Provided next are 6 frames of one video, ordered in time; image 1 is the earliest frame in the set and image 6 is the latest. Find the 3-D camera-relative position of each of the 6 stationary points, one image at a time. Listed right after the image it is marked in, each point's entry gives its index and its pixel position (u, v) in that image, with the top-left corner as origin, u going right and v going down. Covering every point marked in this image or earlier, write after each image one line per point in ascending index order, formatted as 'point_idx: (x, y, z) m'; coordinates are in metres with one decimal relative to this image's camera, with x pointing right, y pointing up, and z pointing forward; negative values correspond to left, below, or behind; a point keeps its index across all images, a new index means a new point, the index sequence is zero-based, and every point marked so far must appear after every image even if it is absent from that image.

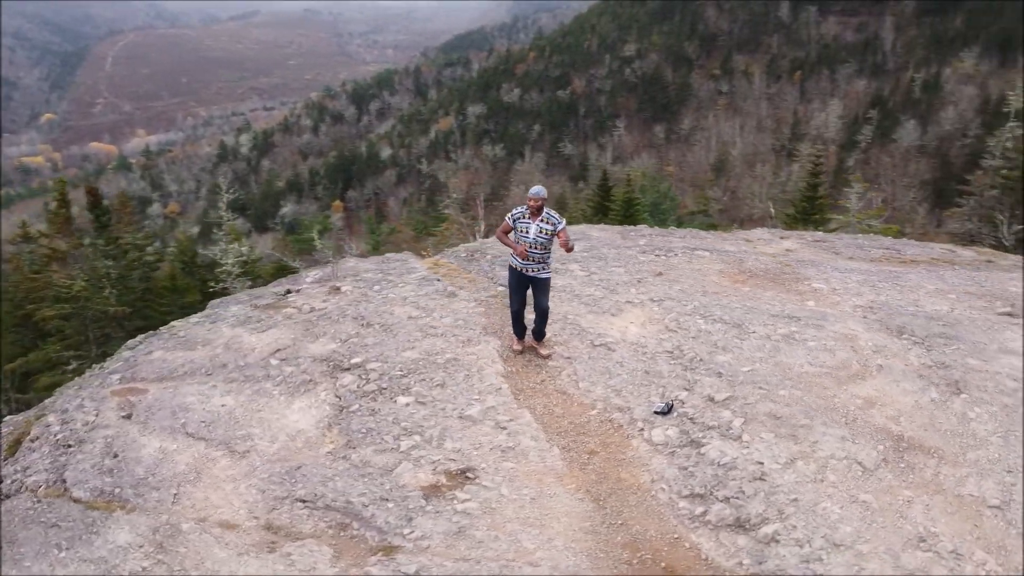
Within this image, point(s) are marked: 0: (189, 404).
0: (-2.2, -0.8, +5.7) m
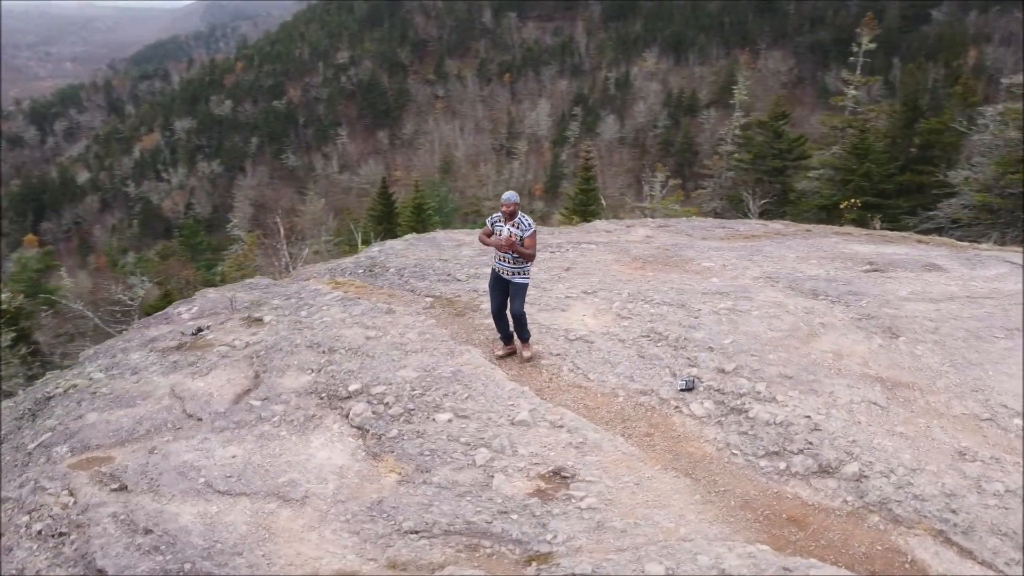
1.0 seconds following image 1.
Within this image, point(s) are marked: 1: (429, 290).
0: (-2.0, -1.1, +5.2) m
1: (-0.8, 0.0, +8.1) m
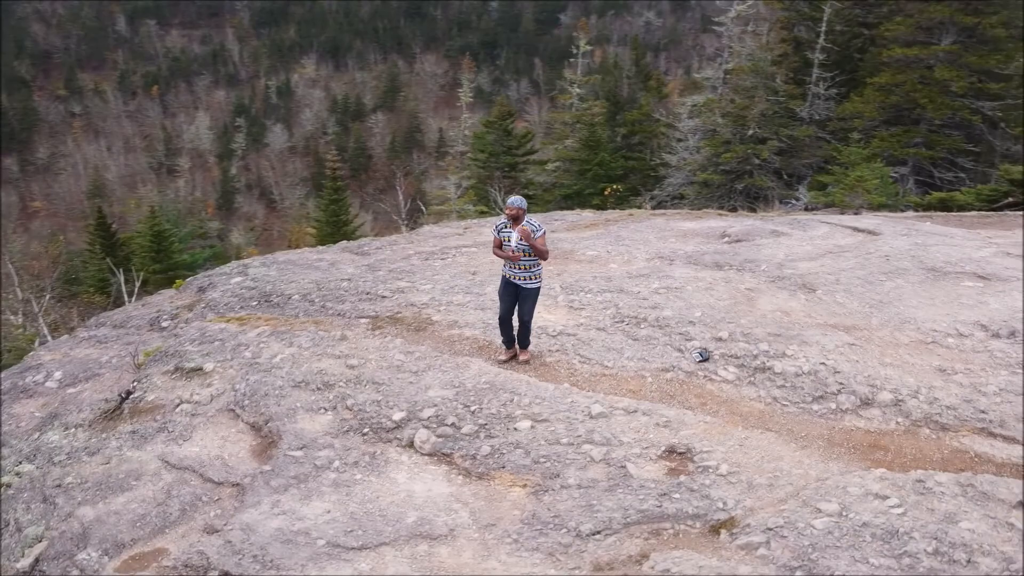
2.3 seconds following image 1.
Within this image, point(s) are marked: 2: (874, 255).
0: (-1.2, -1.3, +4.6) m
1: (-1.4, -0.2, +7.8) m
2: (+3.7, +0.3, +8.4) m
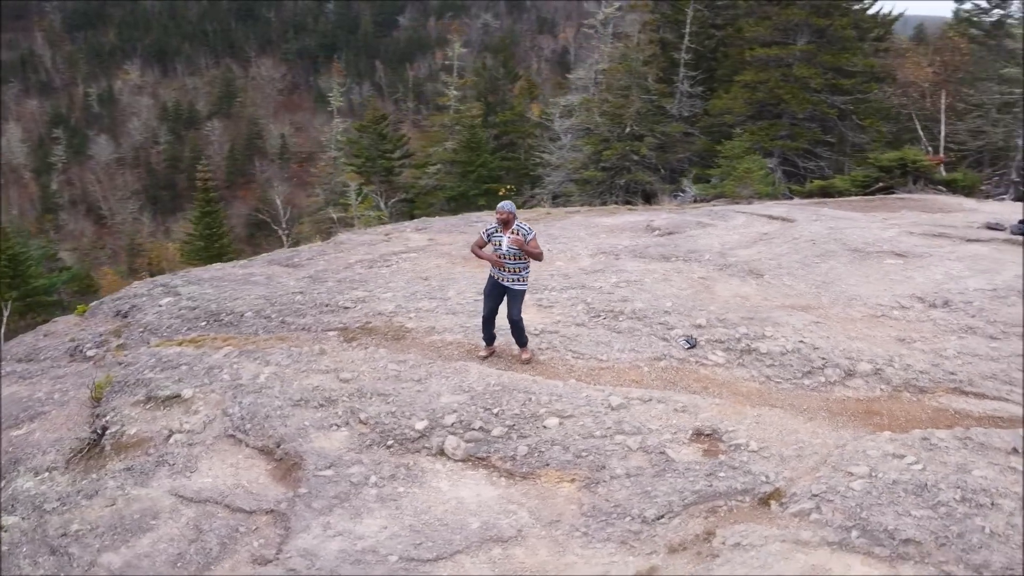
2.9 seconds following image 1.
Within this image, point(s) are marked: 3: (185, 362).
0: (-0.9, -1.4, +4.5) m
1: (-1.7, -0.3, +7.6) m
2: (+3.2, +0.5, +9.1) m
3: (-2.8, -0.6, +7.0) m
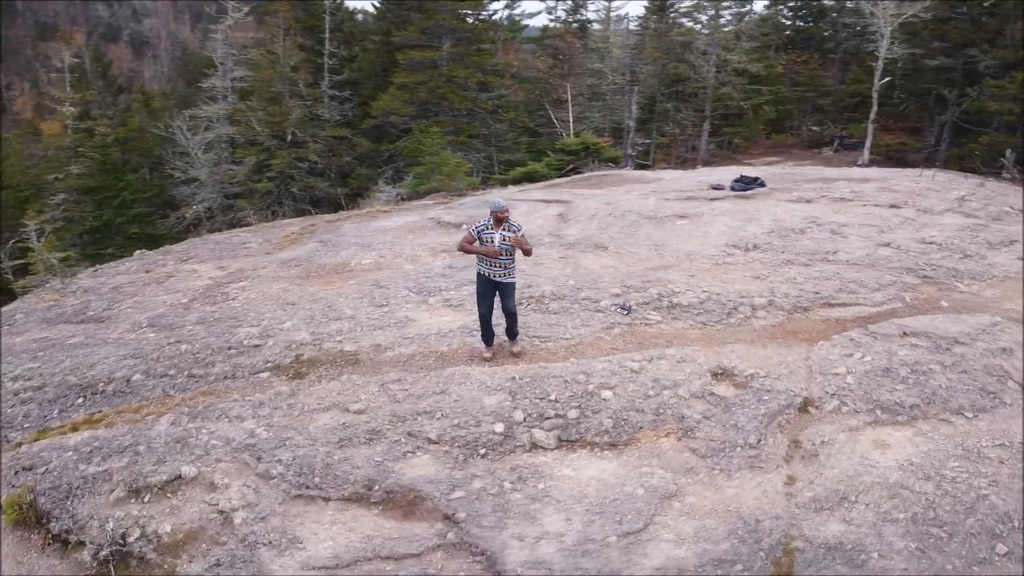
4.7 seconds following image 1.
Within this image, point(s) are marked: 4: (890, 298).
0: (+0.3, -1.4, +4.6) m
1: (-2.2, -0.6, +6.8) m
2: (+1.1, +0.9, +10.5) m
3: (-2.7, -1.1, +5.7) m
4: (+3.5, -0.1, +7.7) m
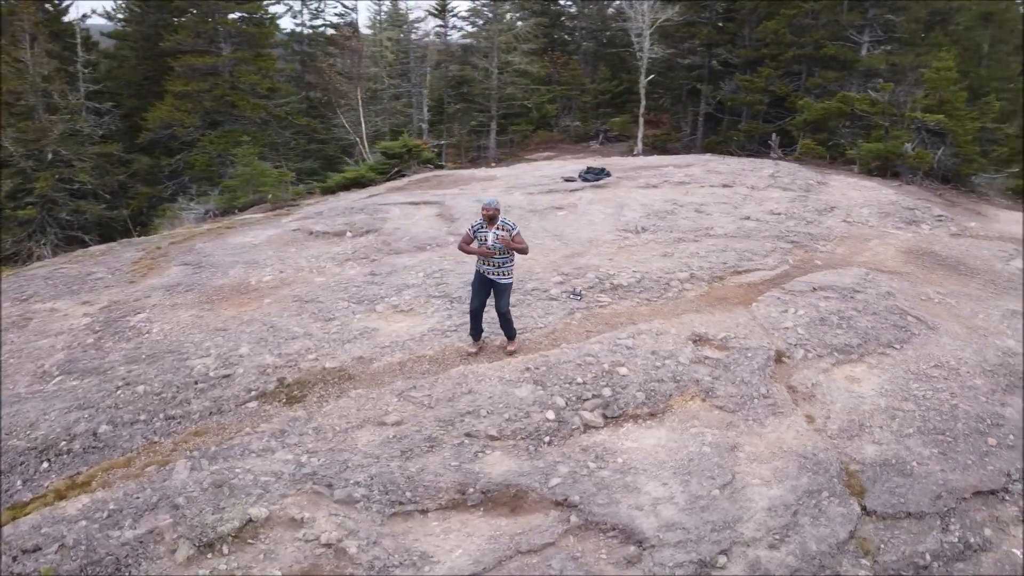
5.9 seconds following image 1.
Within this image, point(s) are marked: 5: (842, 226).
0: (+1.0, -1.3, +4.9) m
1: (-2.1, -0.8, +6.2) m
2: (-0.4, +1.0, +10.7) m
3: (-2.2, -1.3, +5.0) m
4: (+2.9, +0.3, +8.9) m
5: (+4.2, +0.8, +10.4) m
